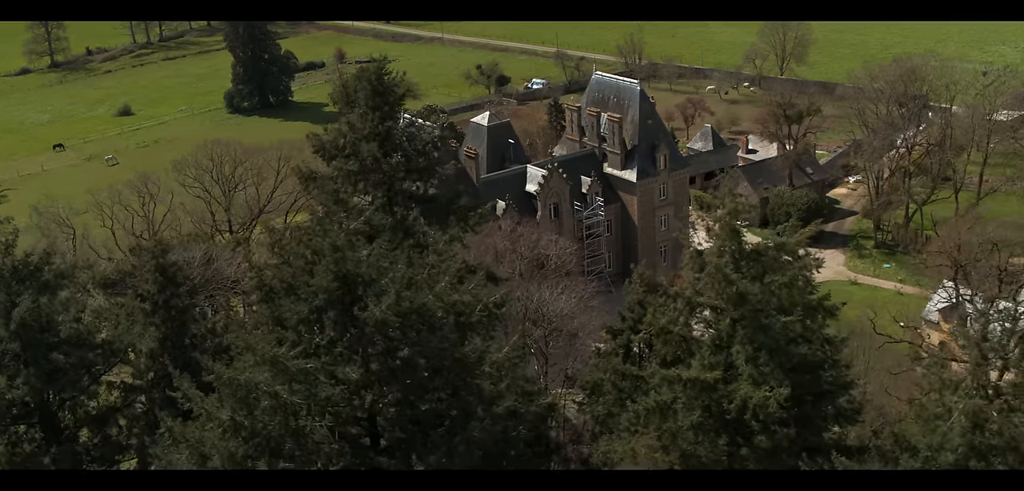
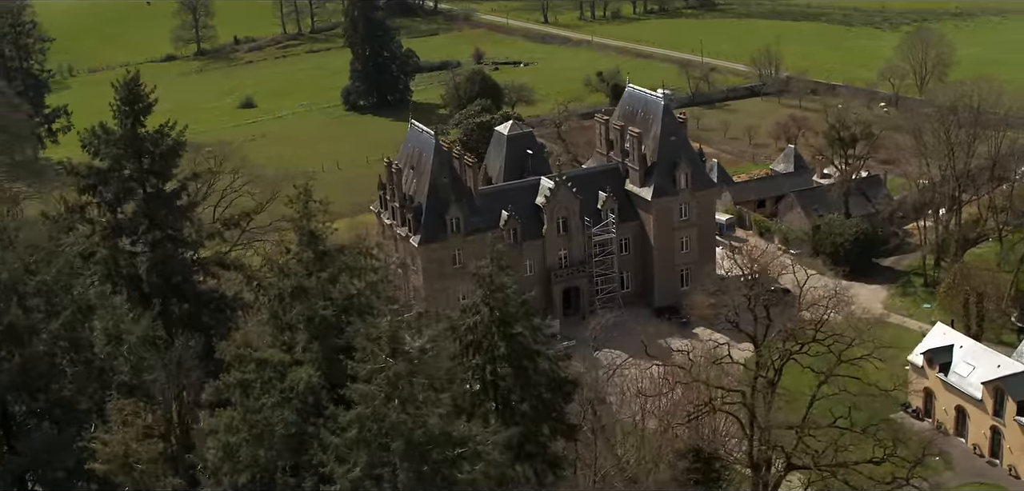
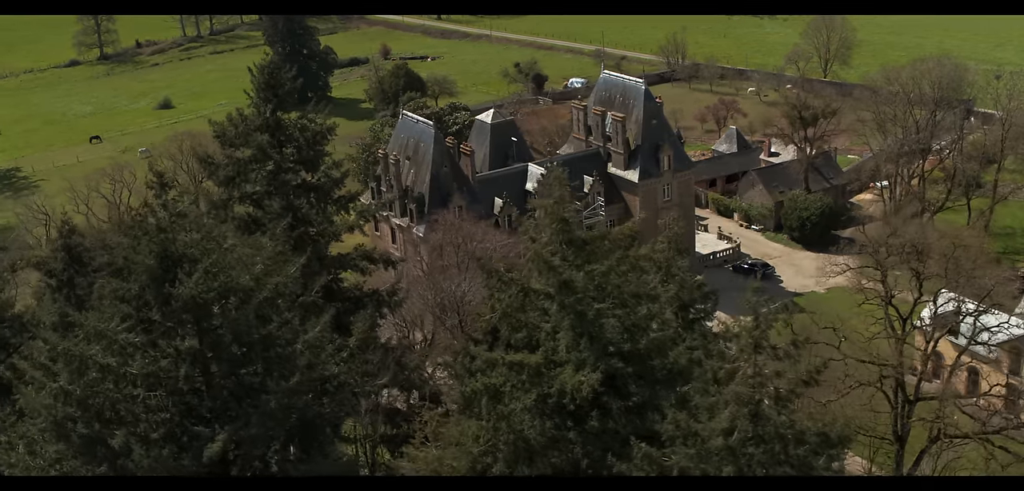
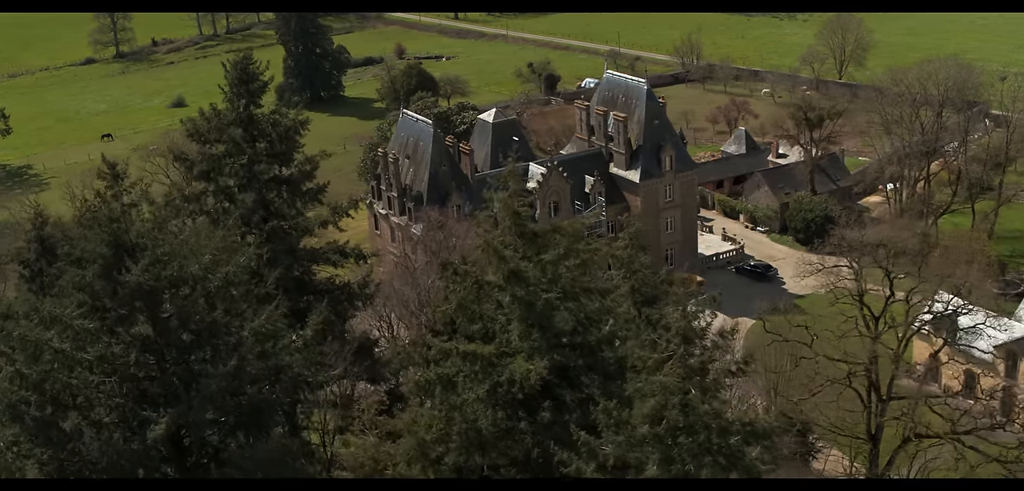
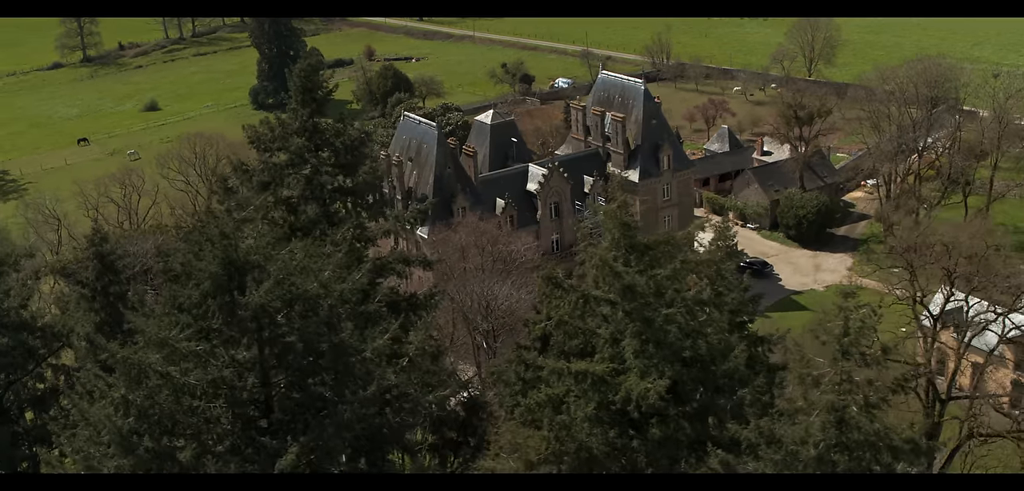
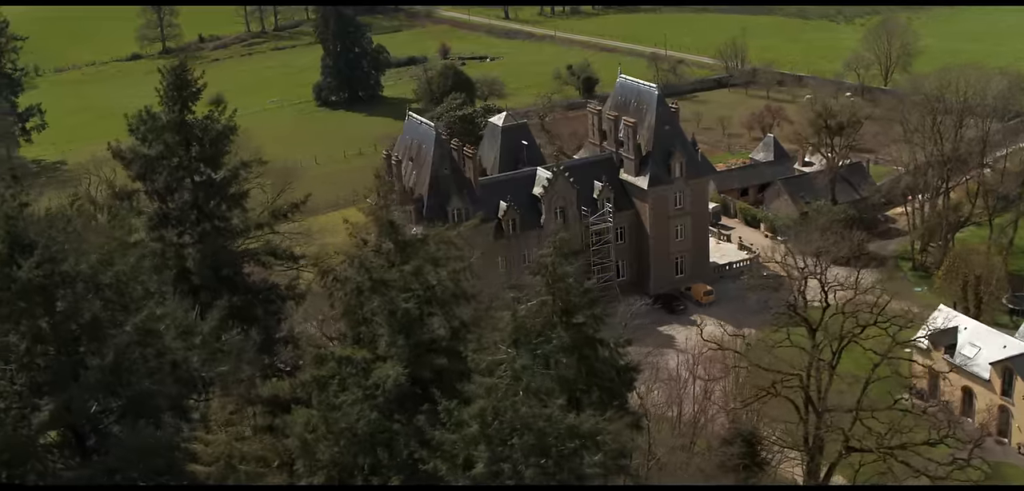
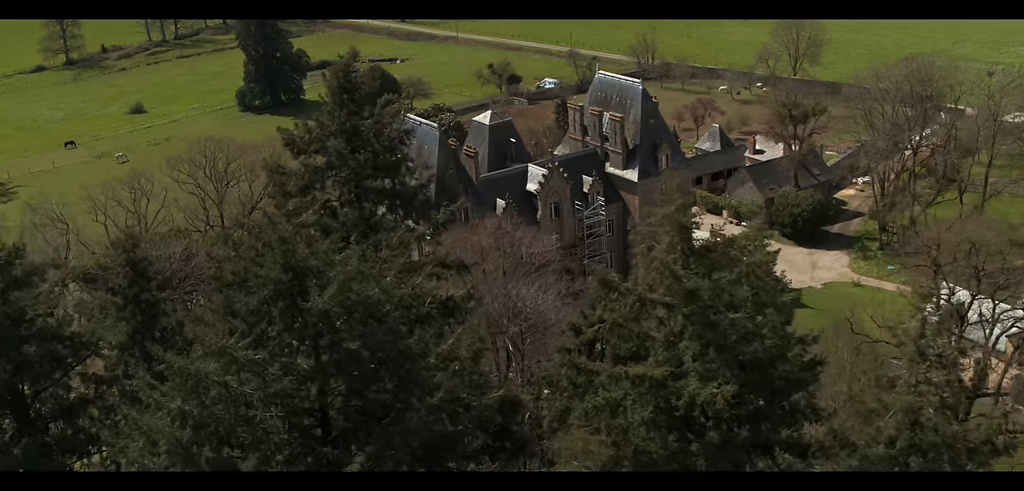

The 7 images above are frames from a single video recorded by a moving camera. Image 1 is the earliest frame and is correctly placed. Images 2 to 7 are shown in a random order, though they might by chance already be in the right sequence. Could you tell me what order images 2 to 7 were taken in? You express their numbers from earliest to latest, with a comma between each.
7, 5, 3, 4, 6, 2
